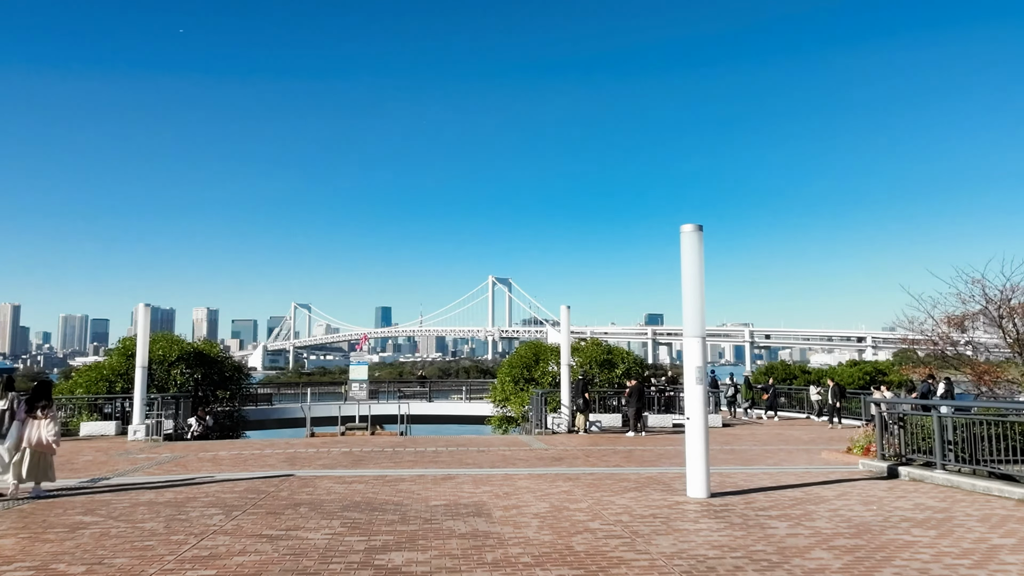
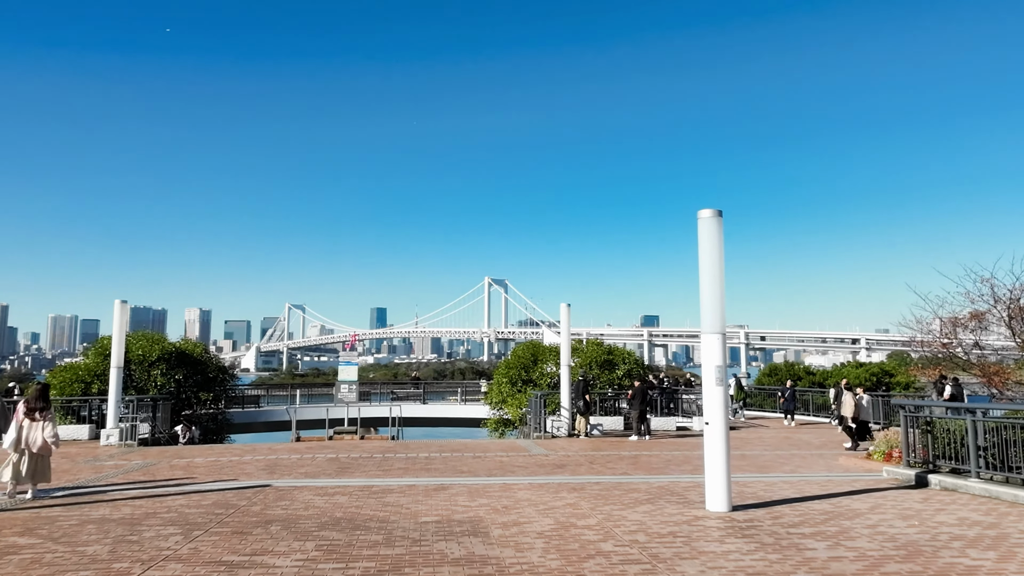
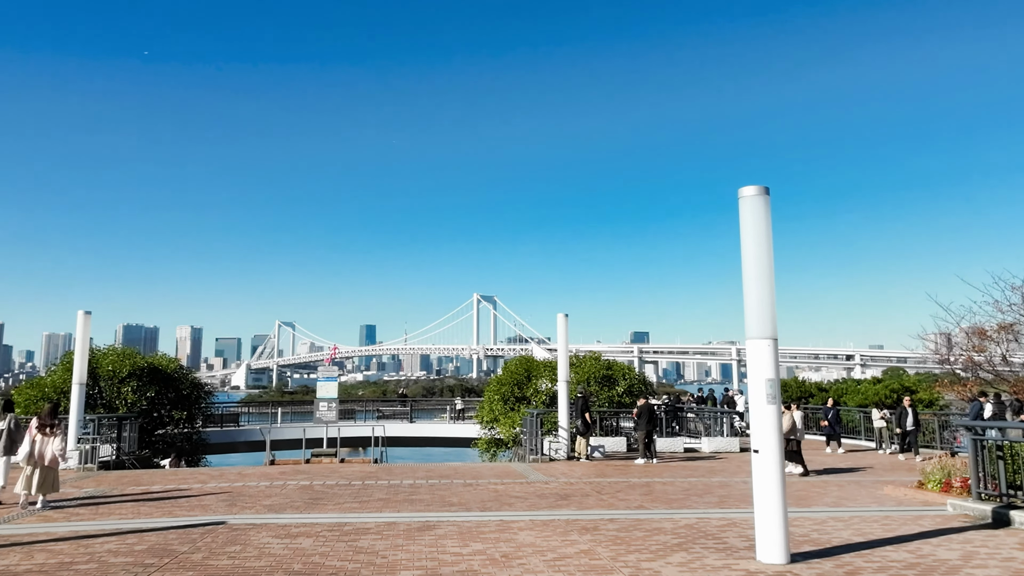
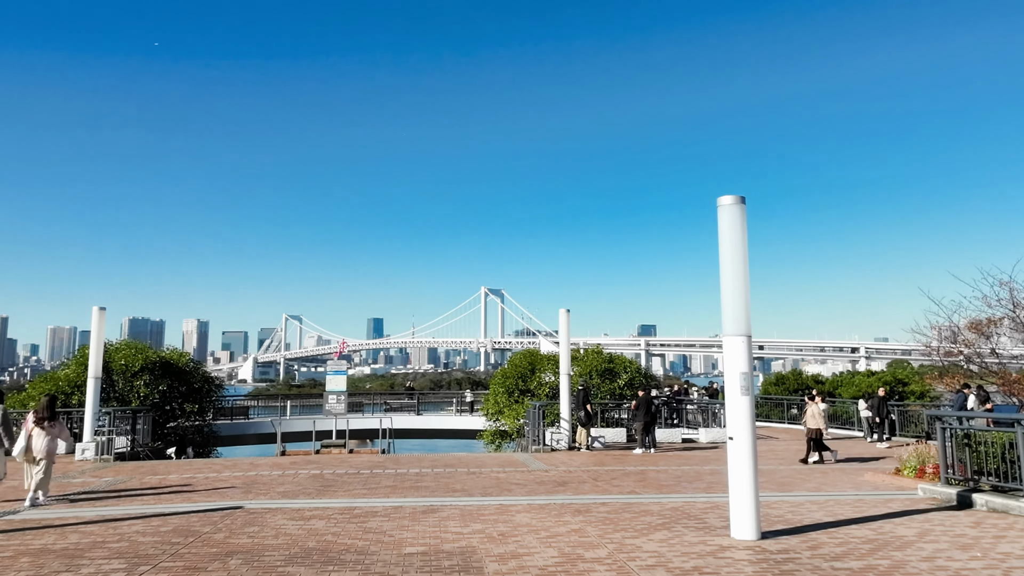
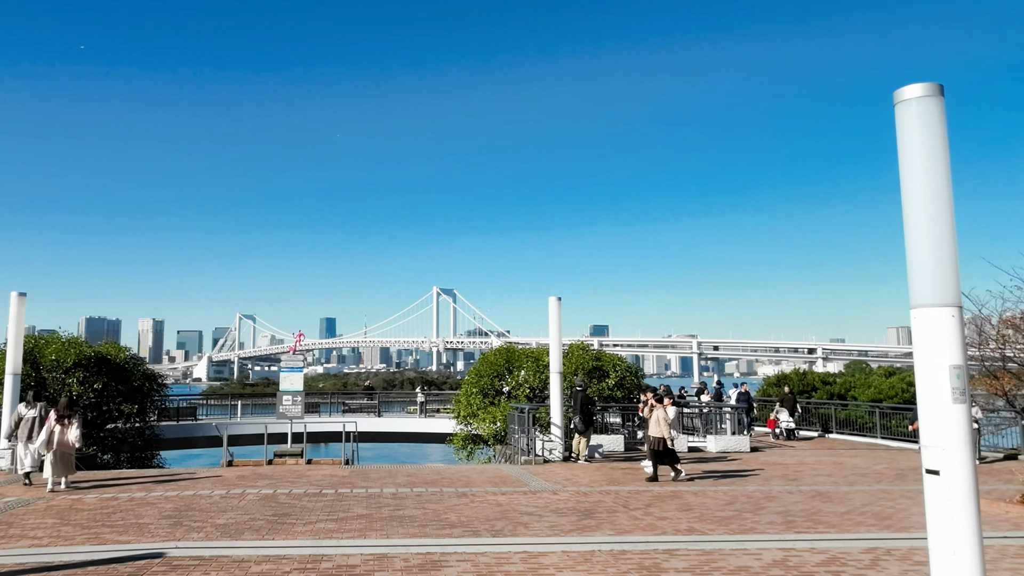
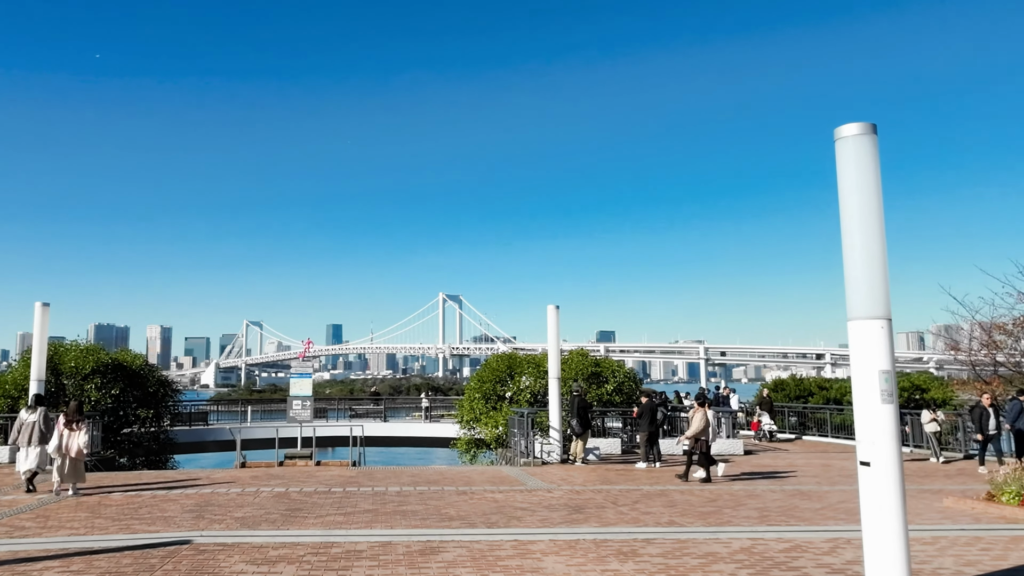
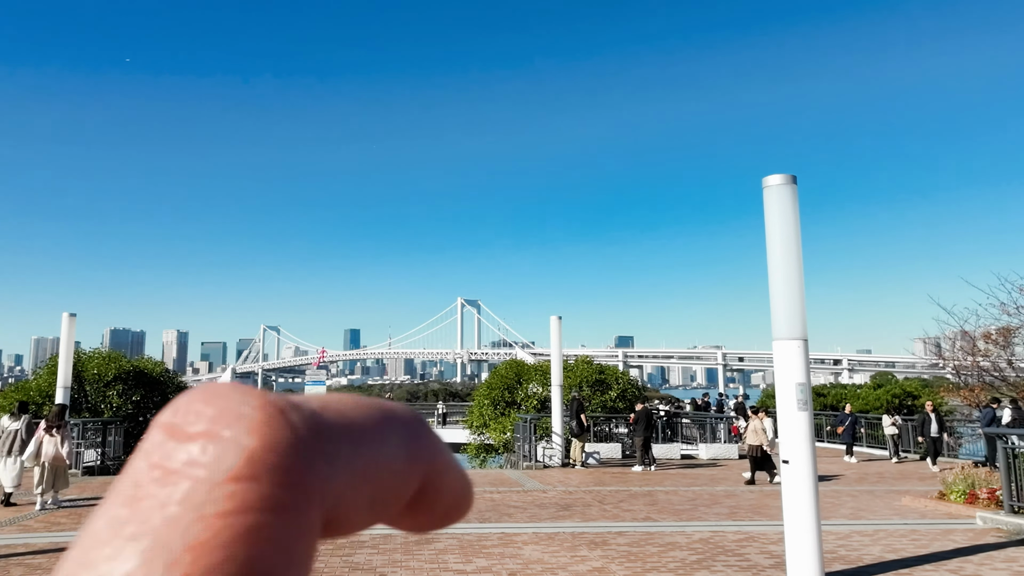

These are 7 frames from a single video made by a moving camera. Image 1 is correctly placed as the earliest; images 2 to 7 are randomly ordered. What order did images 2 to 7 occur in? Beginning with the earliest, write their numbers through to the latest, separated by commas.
2, 4, 3, 7, 6, 5
